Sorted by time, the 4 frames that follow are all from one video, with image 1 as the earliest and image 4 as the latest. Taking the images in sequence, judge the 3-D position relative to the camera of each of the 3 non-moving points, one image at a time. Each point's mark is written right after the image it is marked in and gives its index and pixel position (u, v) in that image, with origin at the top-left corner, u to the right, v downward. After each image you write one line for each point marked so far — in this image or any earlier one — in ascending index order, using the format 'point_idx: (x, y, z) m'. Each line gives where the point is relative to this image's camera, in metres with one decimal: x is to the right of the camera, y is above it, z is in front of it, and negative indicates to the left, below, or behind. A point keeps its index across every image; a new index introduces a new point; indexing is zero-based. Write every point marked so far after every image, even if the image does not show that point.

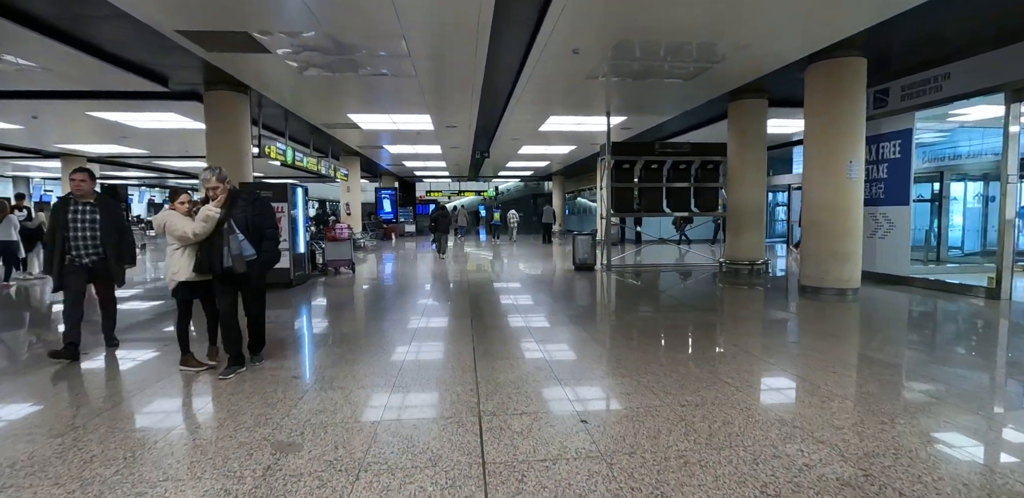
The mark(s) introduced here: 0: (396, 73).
0: (-1.8, +2.6, +6.7) m
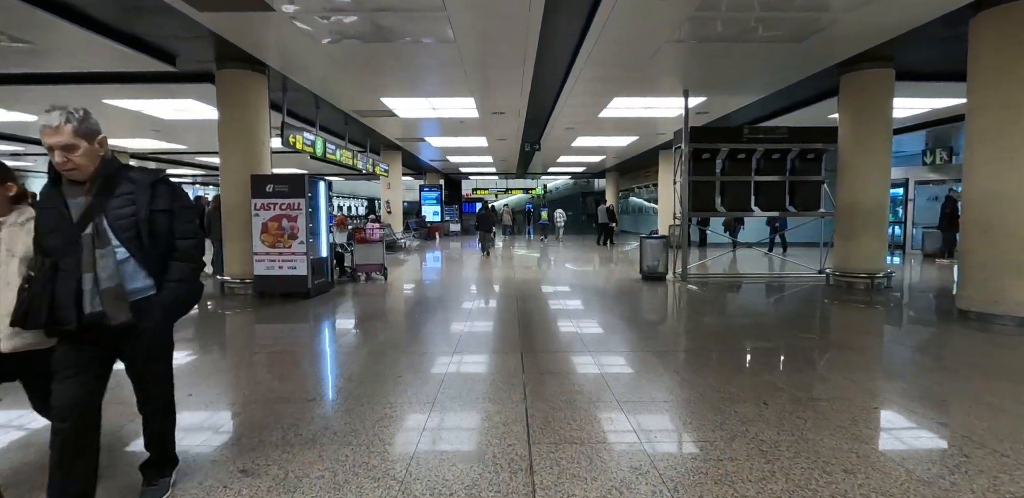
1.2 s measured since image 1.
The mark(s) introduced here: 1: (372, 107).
0: (-1.0, +2.6, +5.7) m
1: (-2.6, +2.6, +8.0) m
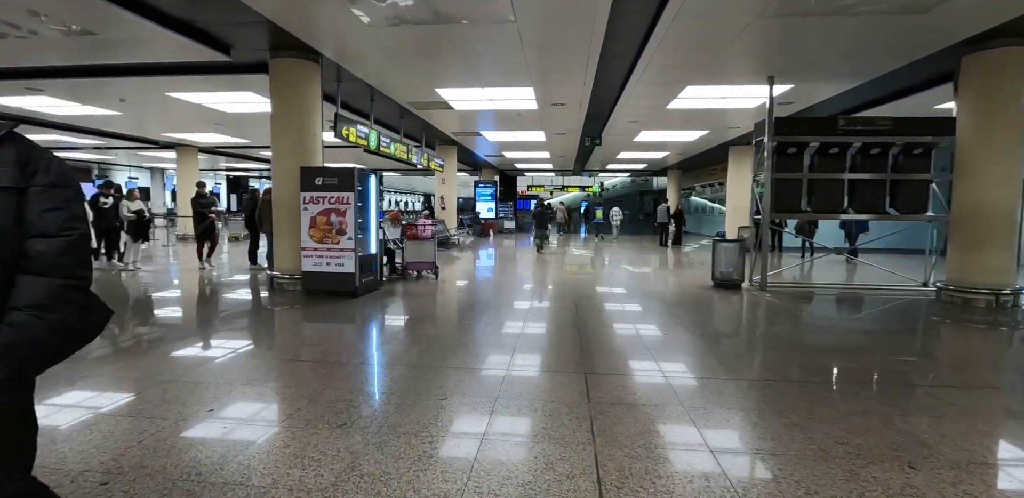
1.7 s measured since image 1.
0: (-0.3, +2.6, +5.3) m
1: (-1.5, +2.6, +7.8) m
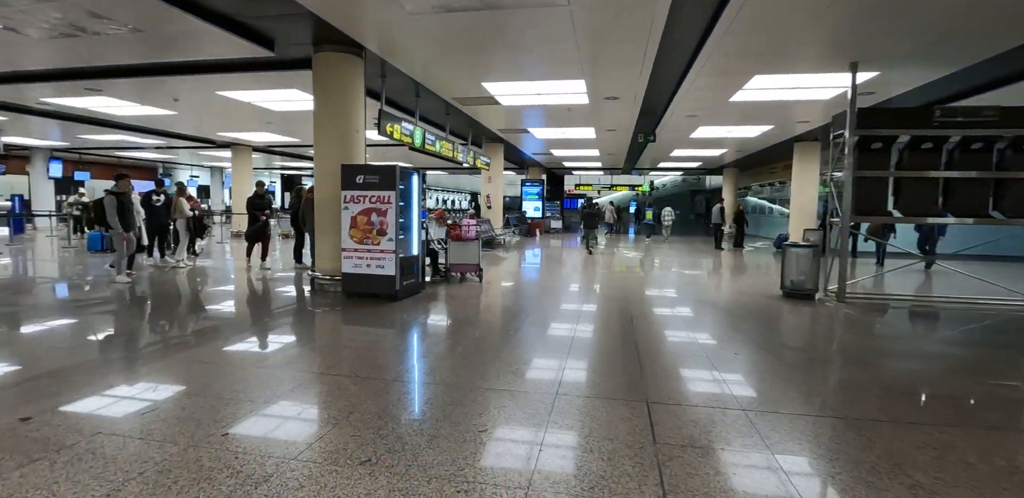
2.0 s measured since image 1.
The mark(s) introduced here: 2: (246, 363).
0: (+0.3, +2.6, +4.9) m
1: (-0.7, +2.6, +7.6) m
2: (-2.2, -1.0, +3.5) m
